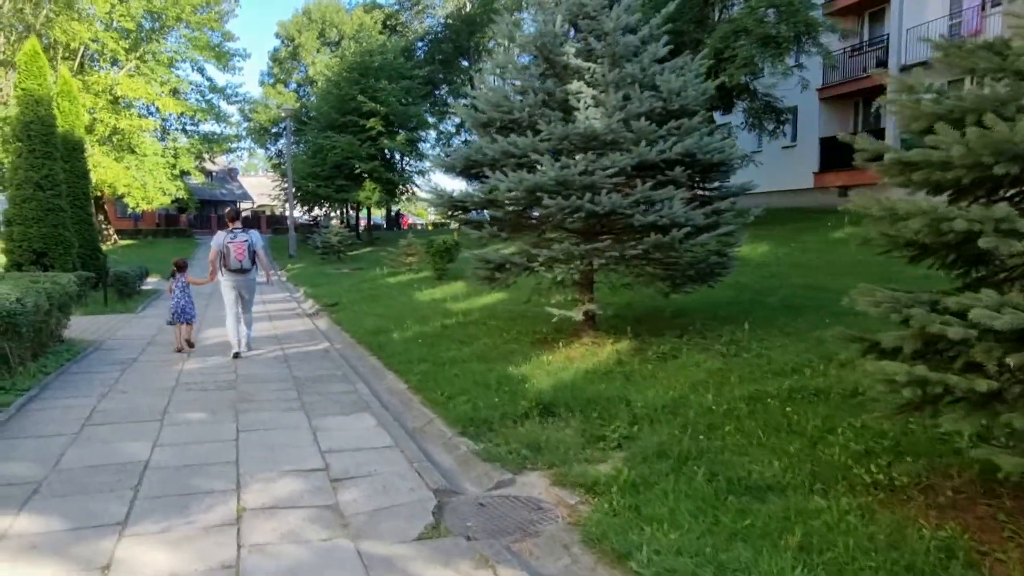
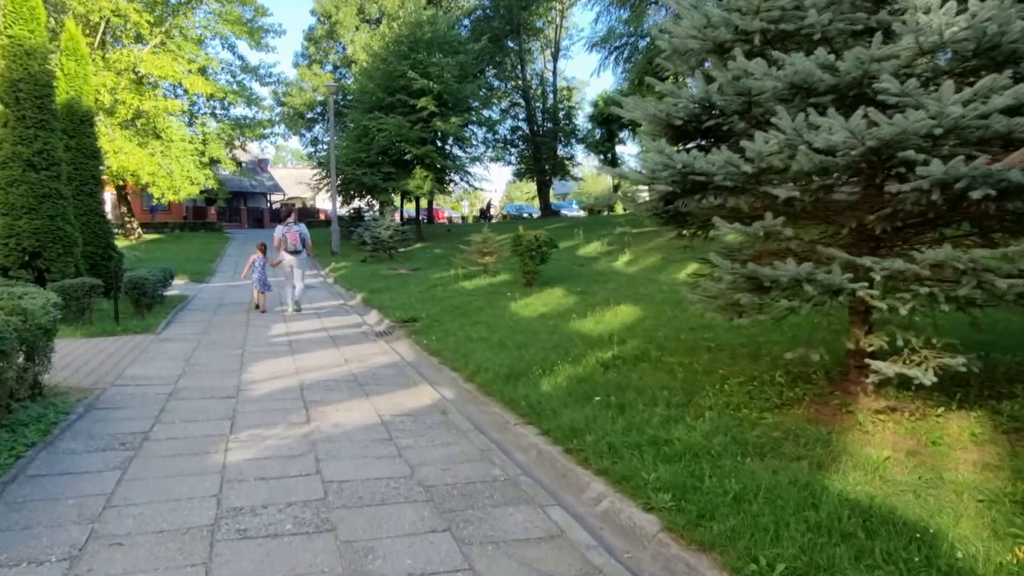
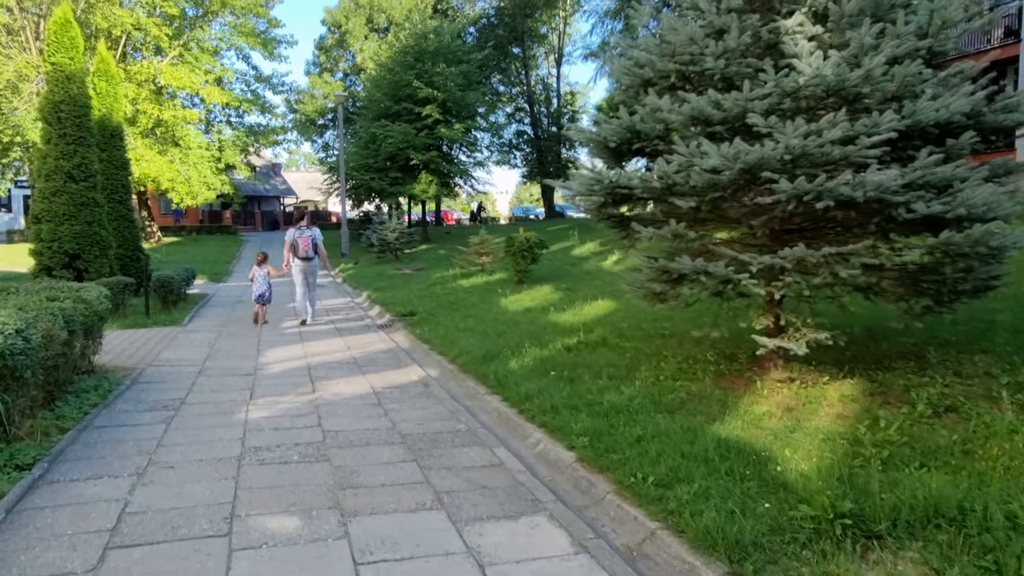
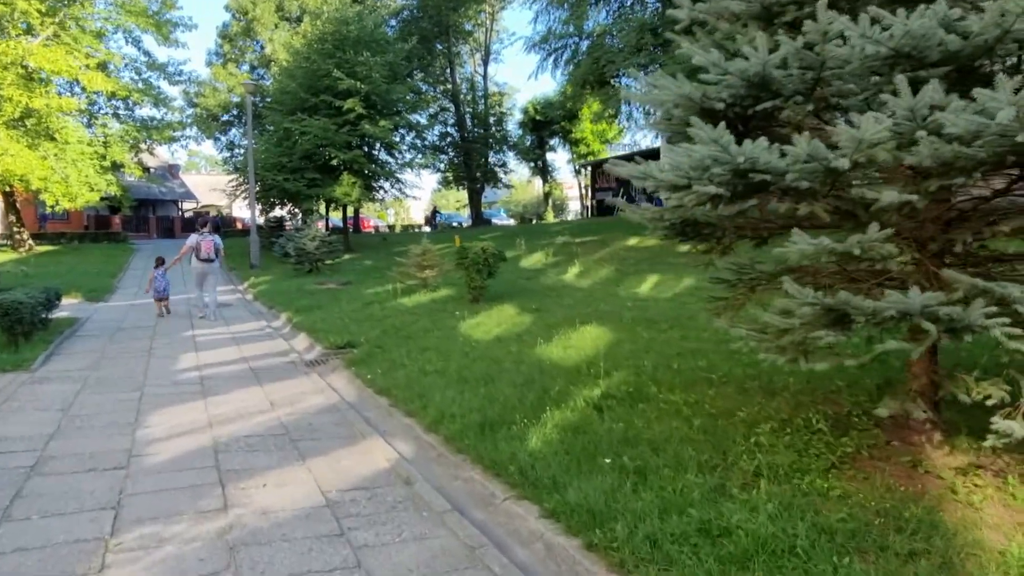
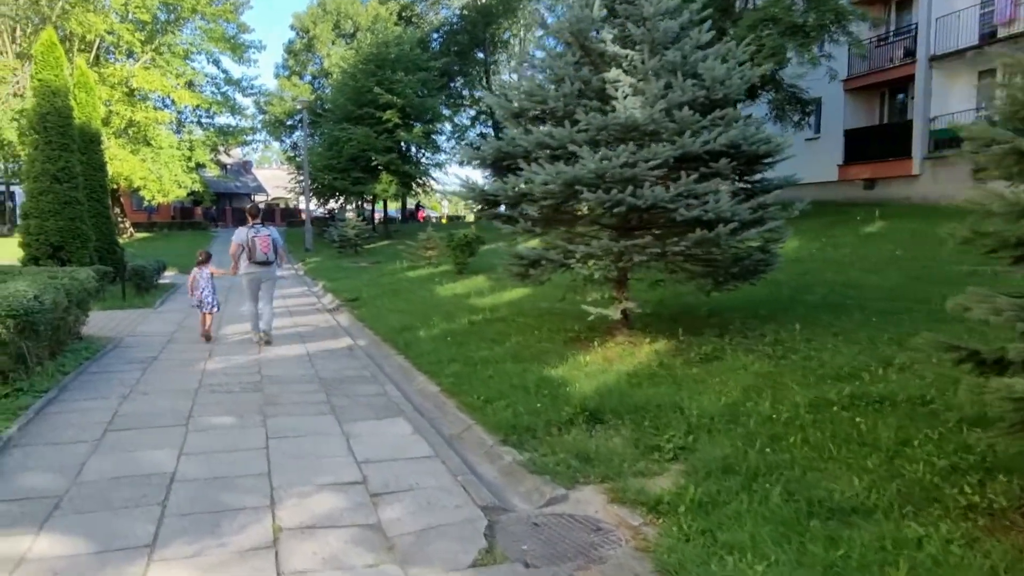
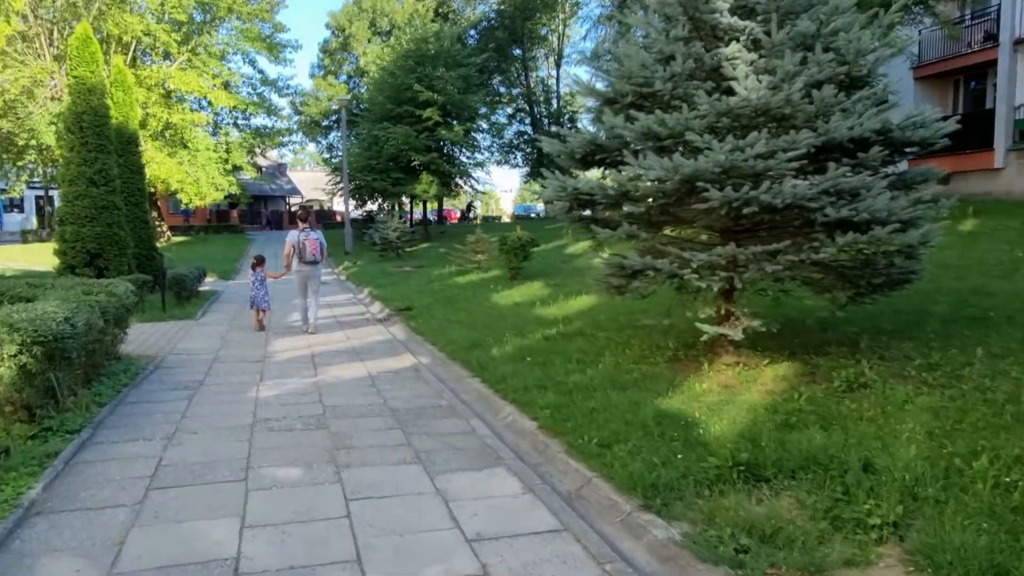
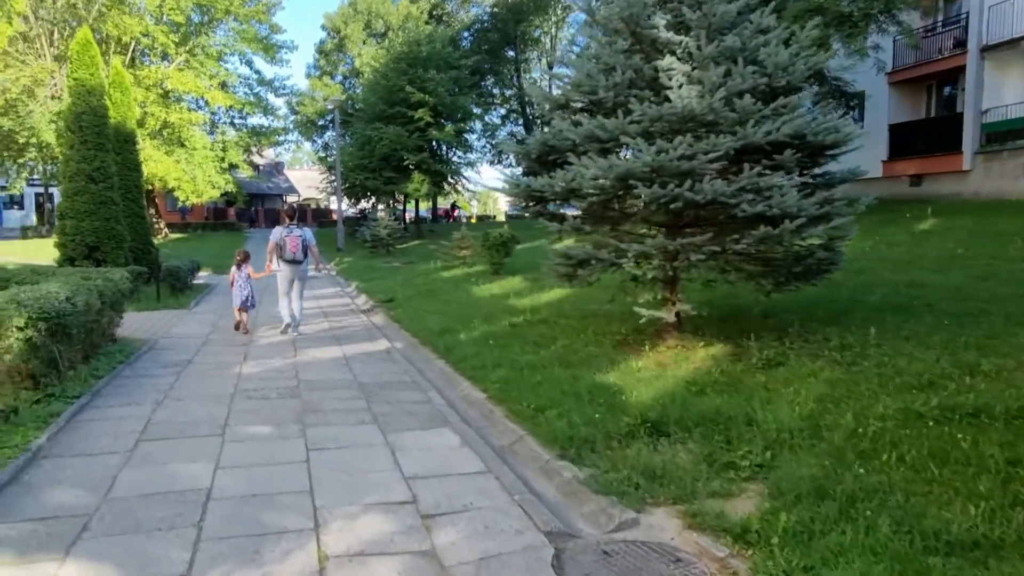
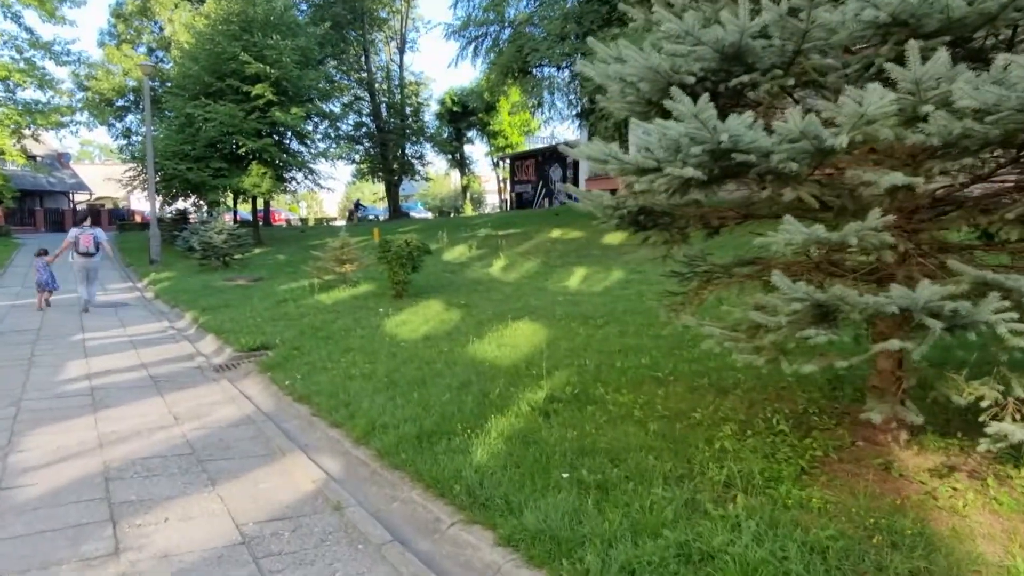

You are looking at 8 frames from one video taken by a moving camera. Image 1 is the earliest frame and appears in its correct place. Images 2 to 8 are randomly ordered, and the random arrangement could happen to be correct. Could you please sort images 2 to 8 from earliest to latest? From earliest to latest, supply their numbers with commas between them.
5, 7, 6, 3, 2, 4, 8
